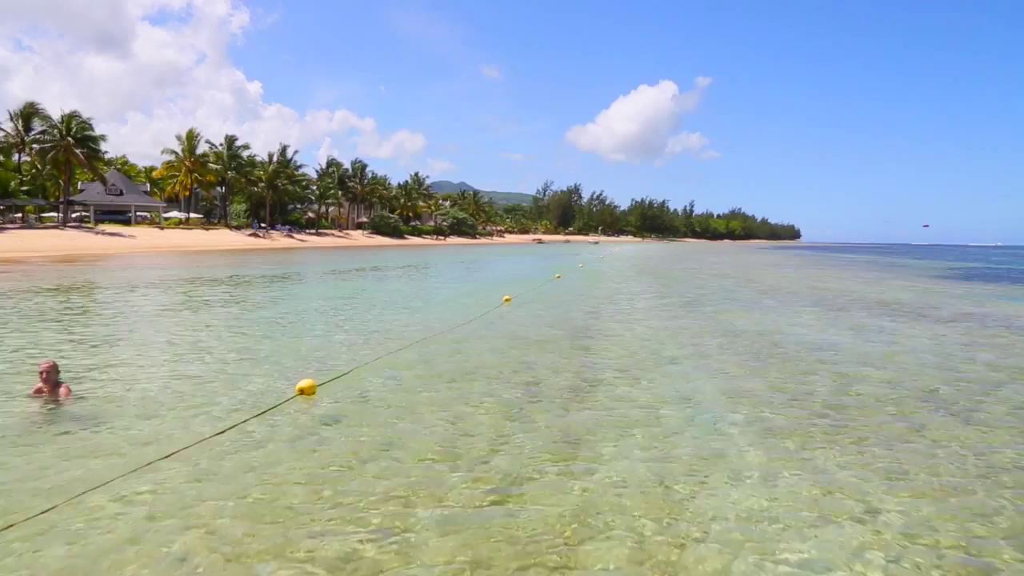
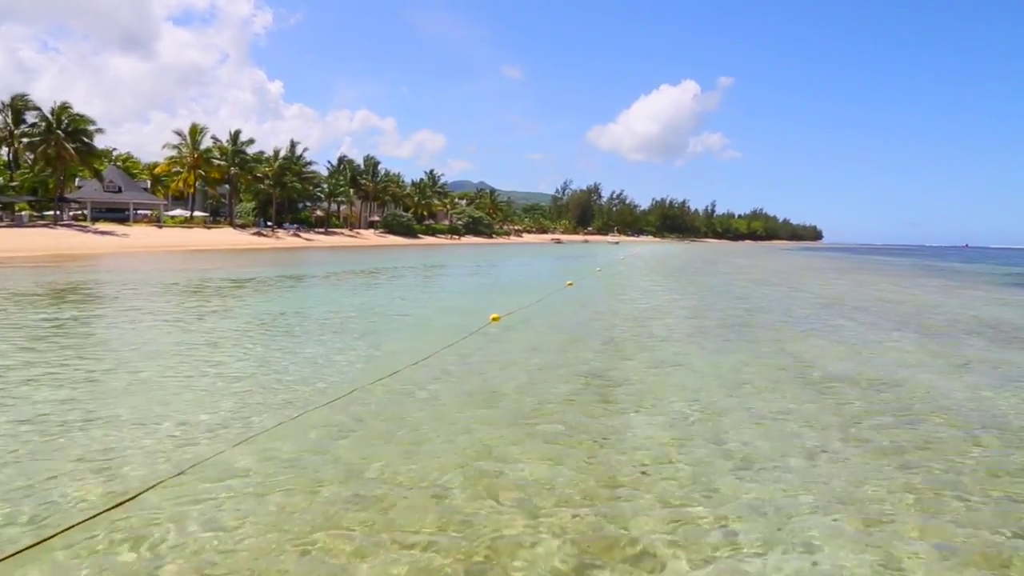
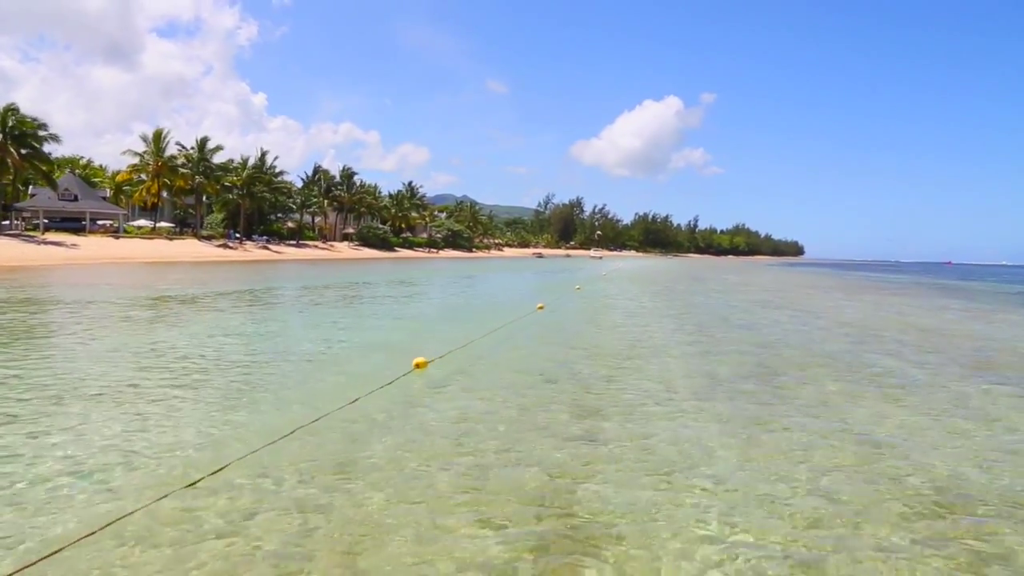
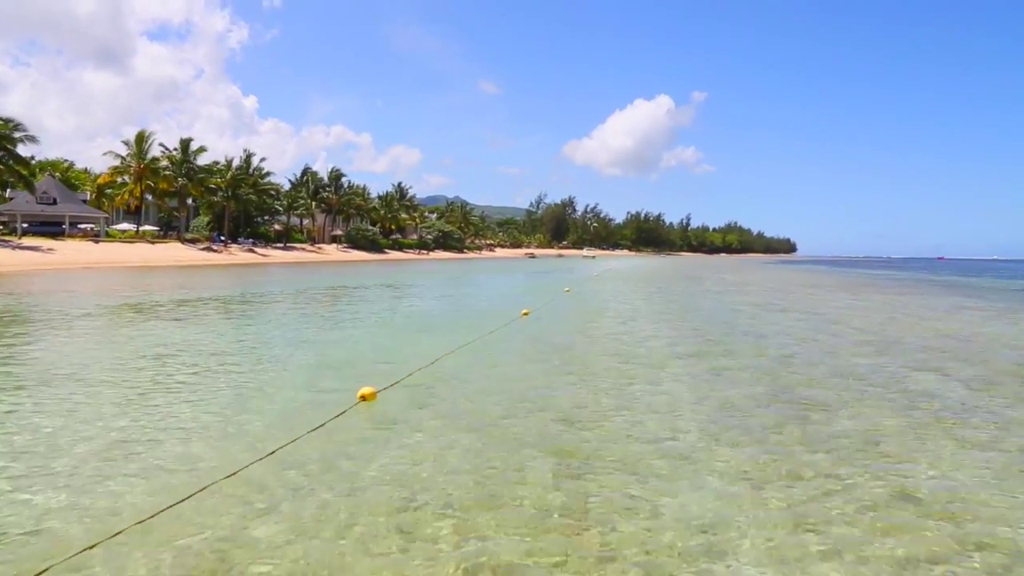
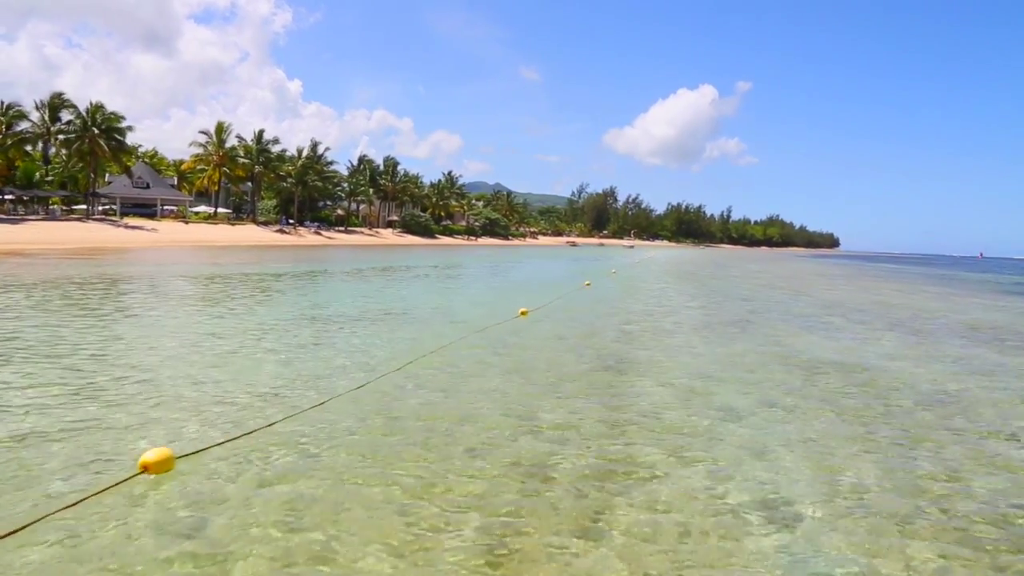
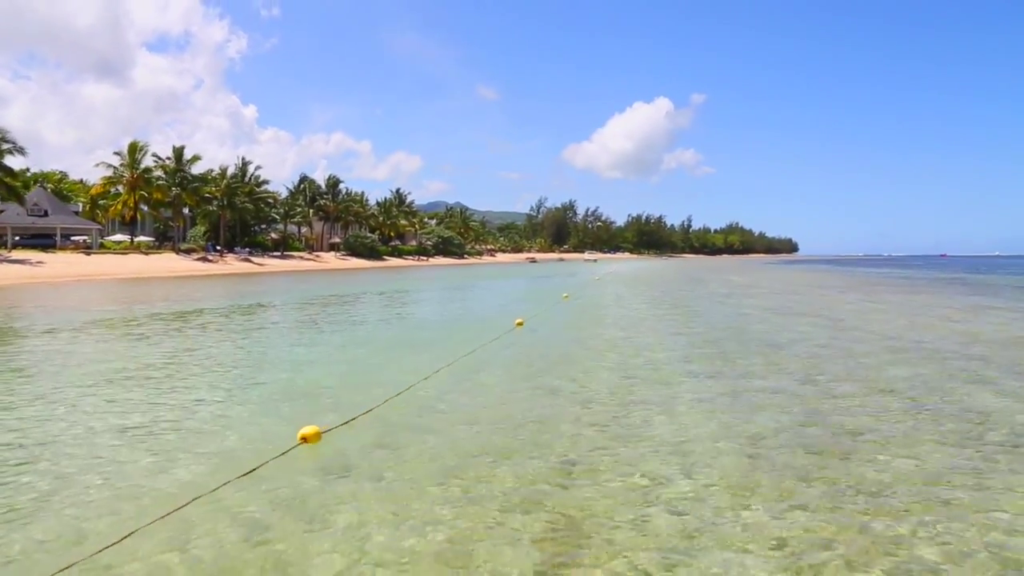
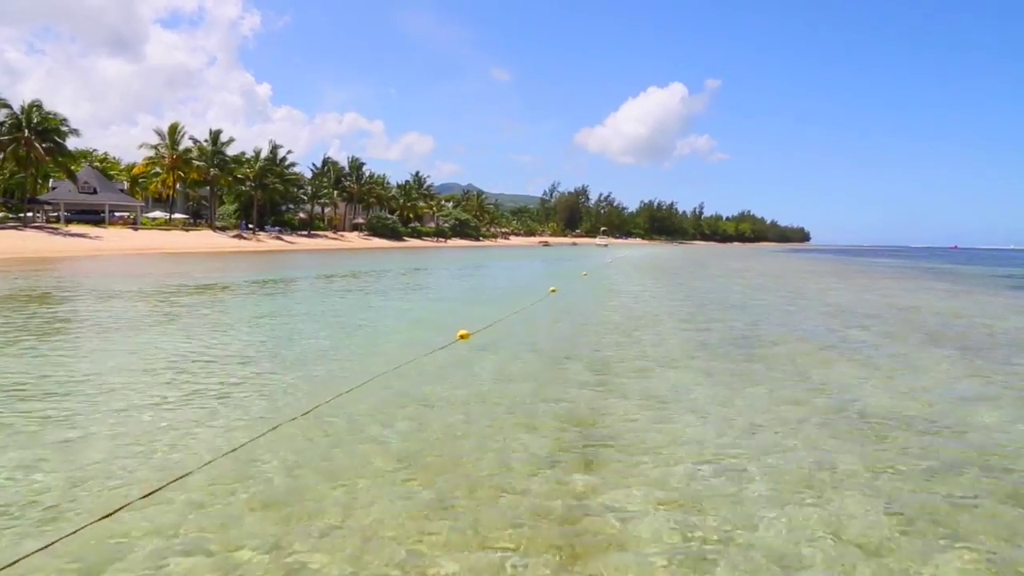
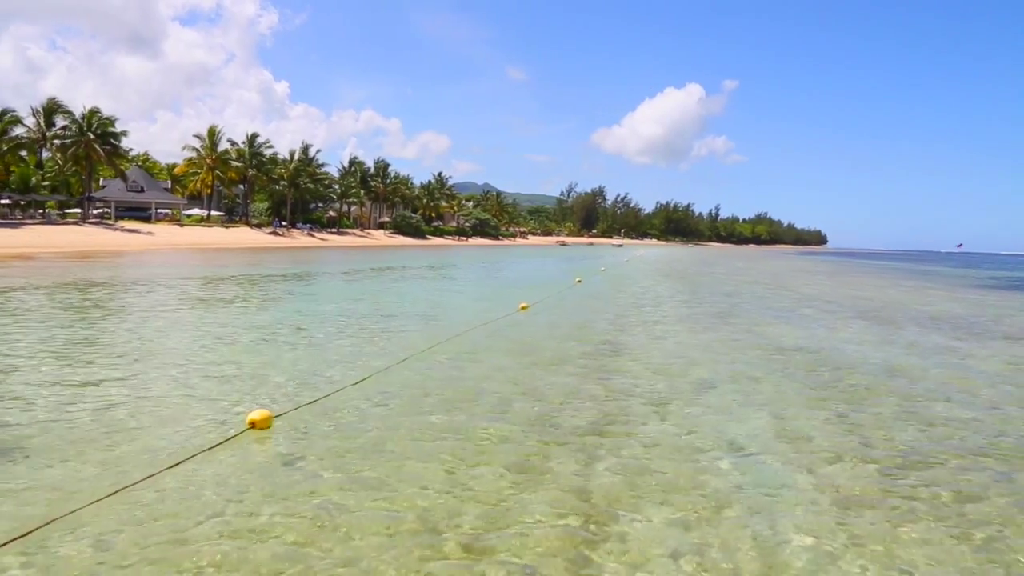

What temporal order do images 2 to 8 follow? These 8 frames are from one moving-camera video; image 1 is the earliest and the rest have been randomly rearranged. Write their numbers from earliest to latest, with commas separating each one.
8, 5, 2, 7, 3, 4, 6
